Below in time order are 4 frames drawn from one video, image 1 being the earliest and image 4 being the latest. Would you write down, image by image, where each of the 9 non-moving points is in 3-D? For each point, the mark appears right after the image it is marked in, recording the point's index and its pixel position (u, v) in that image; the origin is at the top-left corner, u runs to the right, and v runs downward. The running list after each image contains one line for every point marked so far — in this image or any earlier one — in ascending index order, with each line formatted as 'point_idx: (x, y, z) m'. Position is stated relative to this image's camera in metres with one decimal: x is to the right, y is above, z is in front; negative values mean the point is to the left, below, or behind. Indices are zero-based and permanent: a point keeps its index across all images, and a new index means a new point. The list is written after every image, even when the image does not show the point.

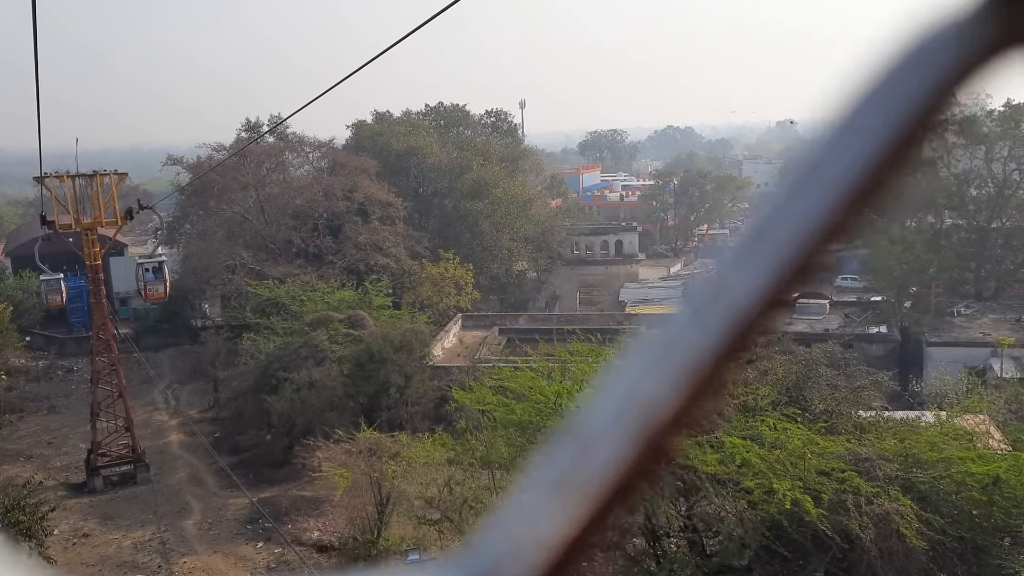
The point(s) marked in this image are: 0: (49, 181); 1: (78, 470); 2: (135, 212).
0: (-8.5, +2.0, +14.6) m
1: (-8.4, -3.5, +15.4) m
2: (-7.1, +1.4, +15.1) m
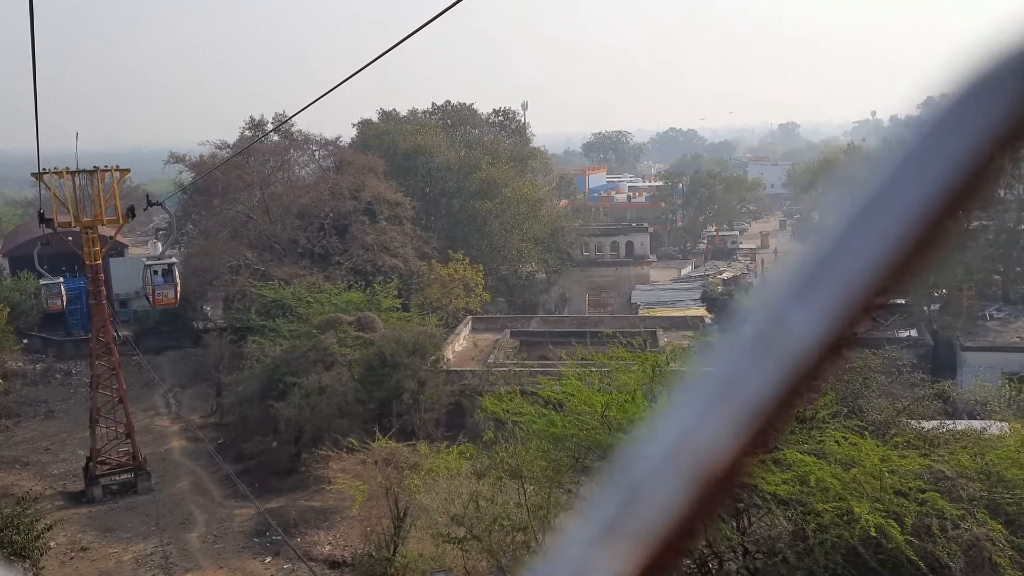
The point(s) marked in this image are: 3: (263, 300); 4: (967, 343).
0: (-8.2, +1.9, +14.0) m
1: (-8.1, -3.5, +14.8) m
2: (-6.8, +1.4, +14.4) m
3: (-6.1, -0.3, +19.4) m
4: (+8.6, -1.0, +15.0) m
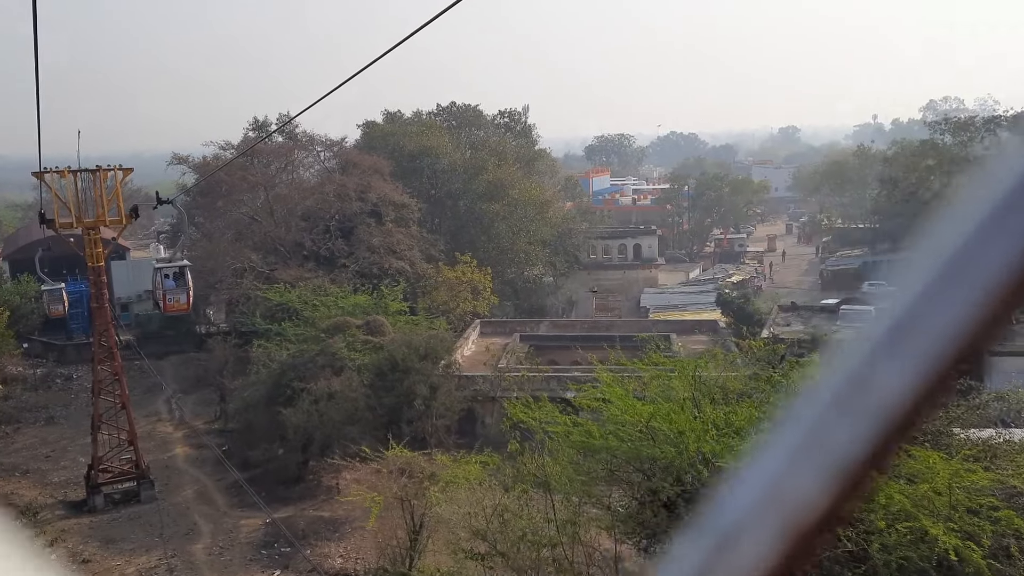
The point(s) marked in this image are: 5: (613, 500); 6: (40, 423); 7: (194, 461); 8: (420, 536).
0: (-7.9, +1.9, +13.6) m
1: (-7.8, -3.6, +14.4) m
2: (-6.6, +1.4, +14.1) m
3: (-5.8, -0.4, +19.0) m
4: (+8.8, -1.1, +14.6) m
5: (+1.0, -2.1, +7.8) m
6: (-10.4, -3.0, +17.6) m
7: (-6.3, -3.4, +15.7) m
8: (-1.1, -2.9, +9.3) m
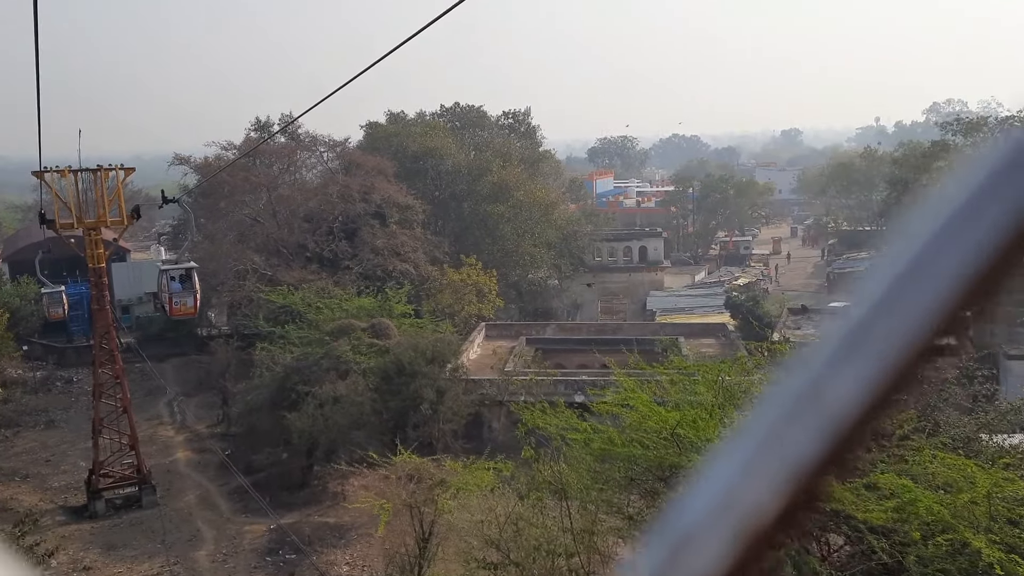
0: (-7.8, +1.9, +13.4) m
1: (-7.7, -3.6, +14.1) m
2: (-6.4, +1.3, +13.8) m
3: (-5.7, -0.4, +18.8) m
4: (+9.0, -1.1, +14.4) m
5: (+1.1, -2.1, +7.5) m
6: (-10.3, -3.0, +17.3) m
7: (-6.1, -3.4, +15.4) m
8: (-0.9, -2.9, +9.0) m
